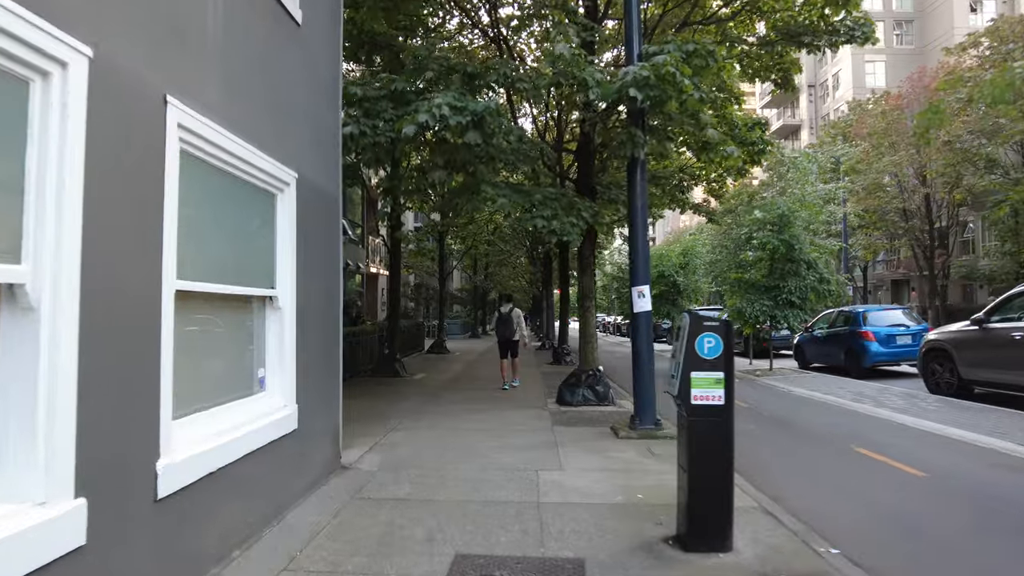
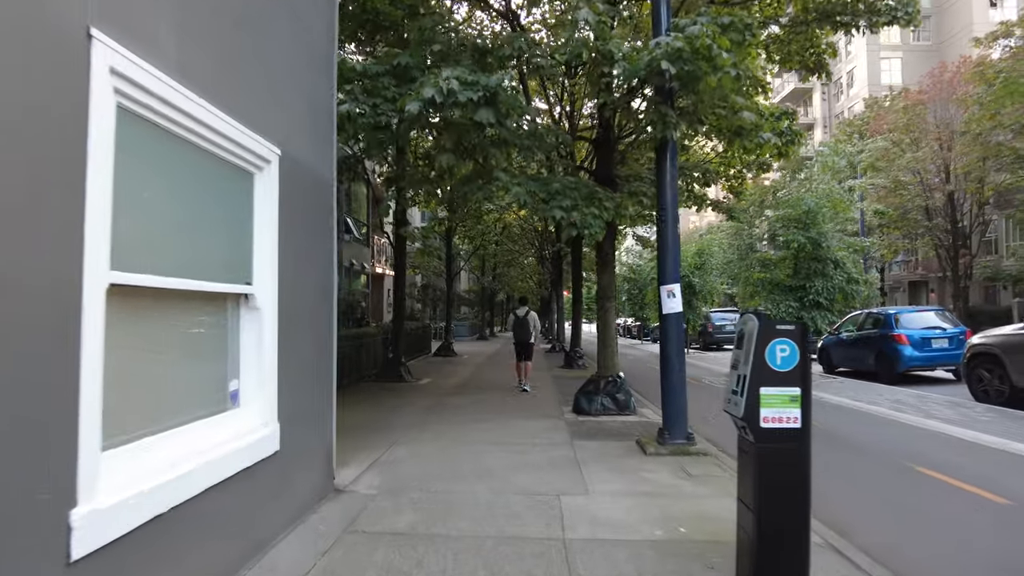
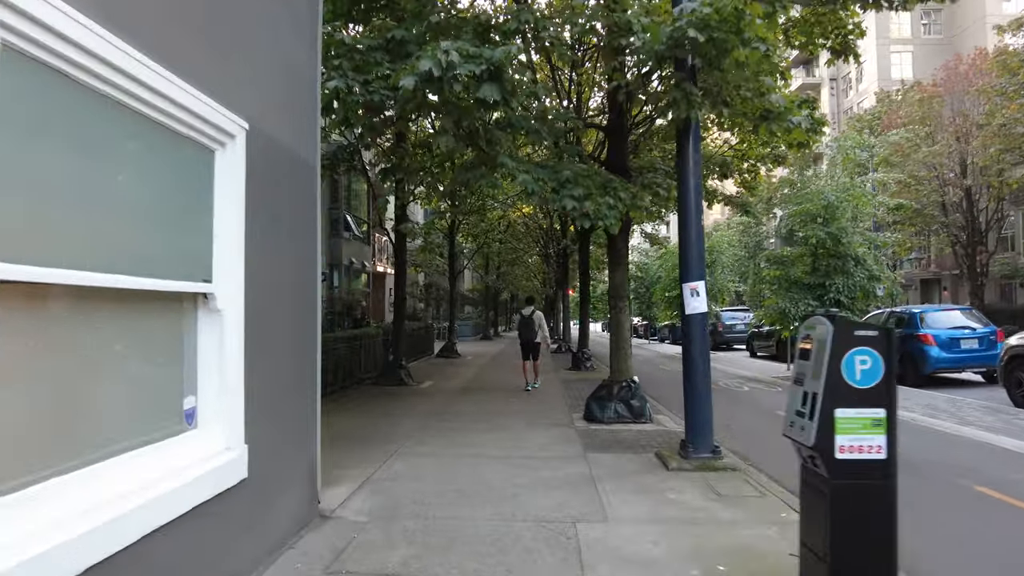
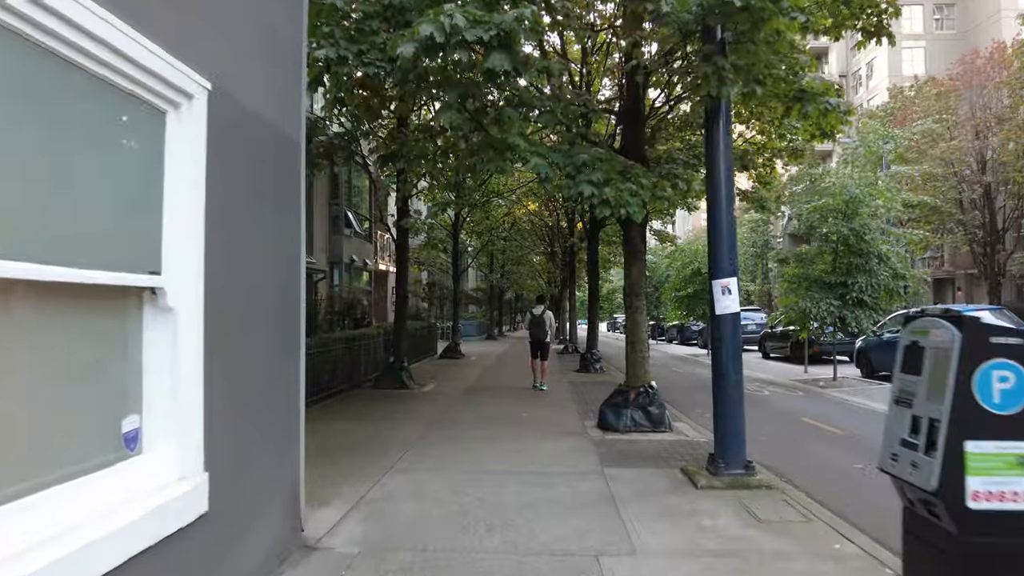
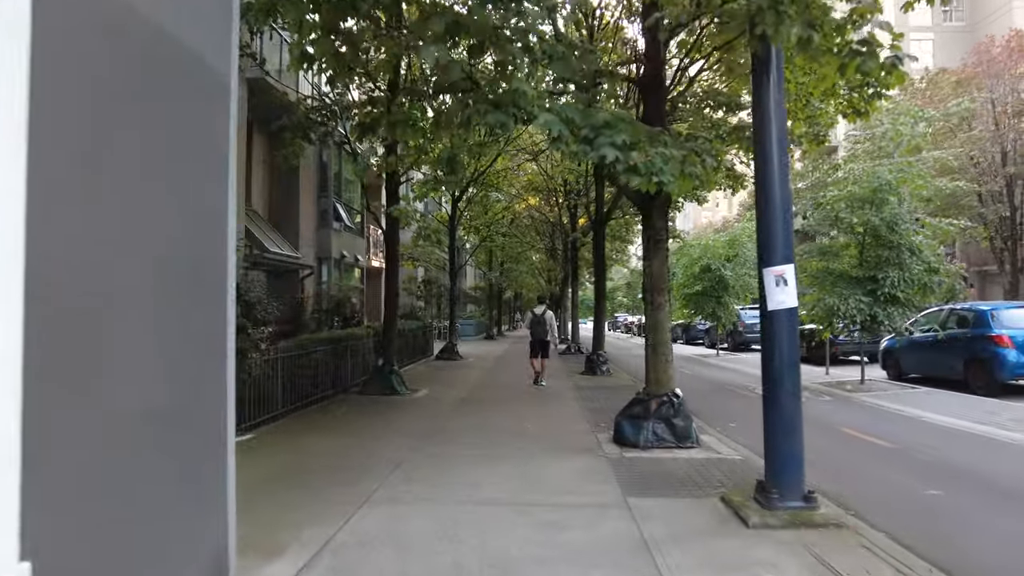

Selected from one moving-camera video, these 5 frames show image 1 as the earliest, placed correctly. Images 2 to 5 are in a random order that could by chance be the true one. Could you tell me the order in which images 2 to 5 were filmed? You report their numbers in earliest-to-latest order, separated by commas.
2, 3, 4, 5
